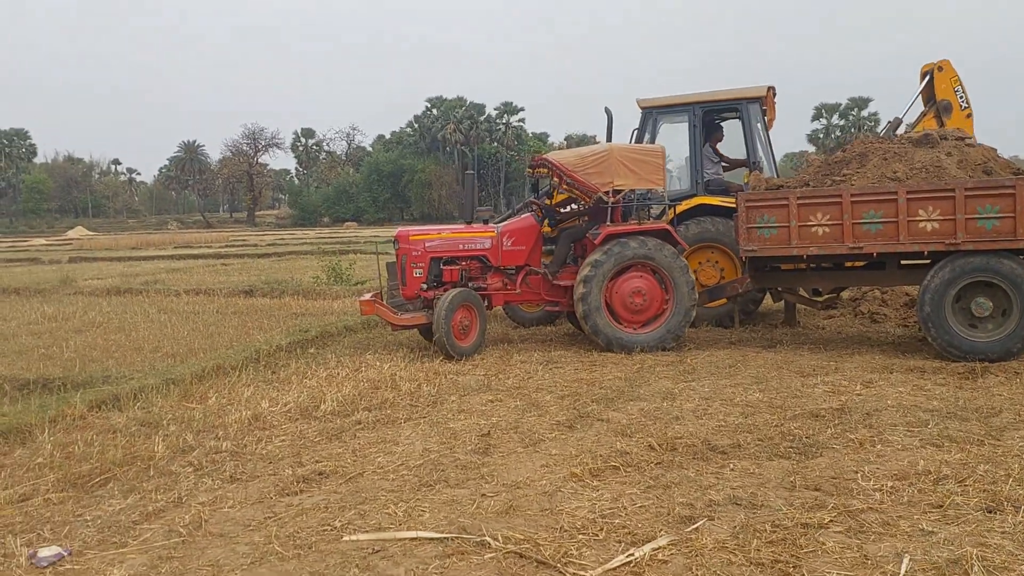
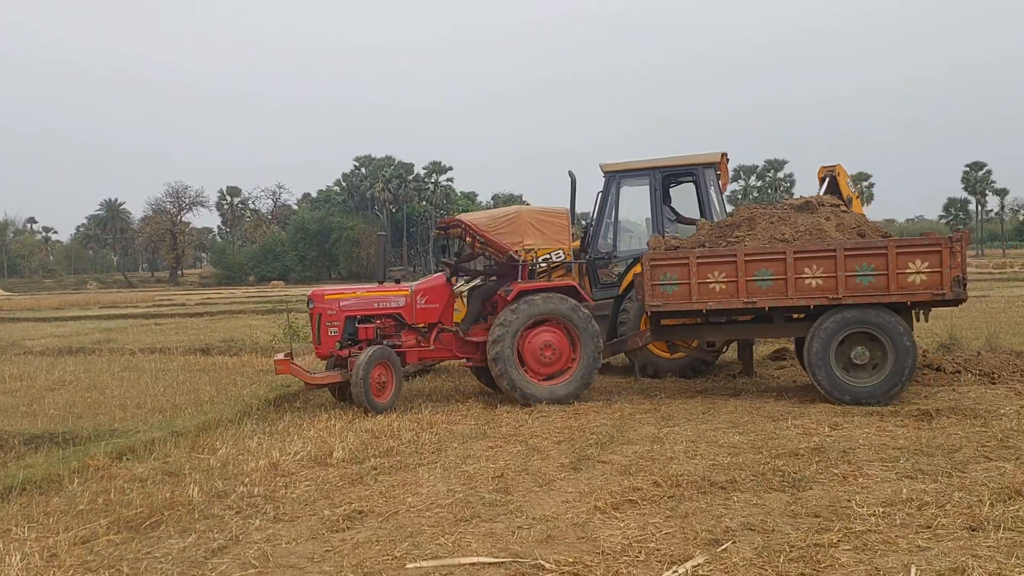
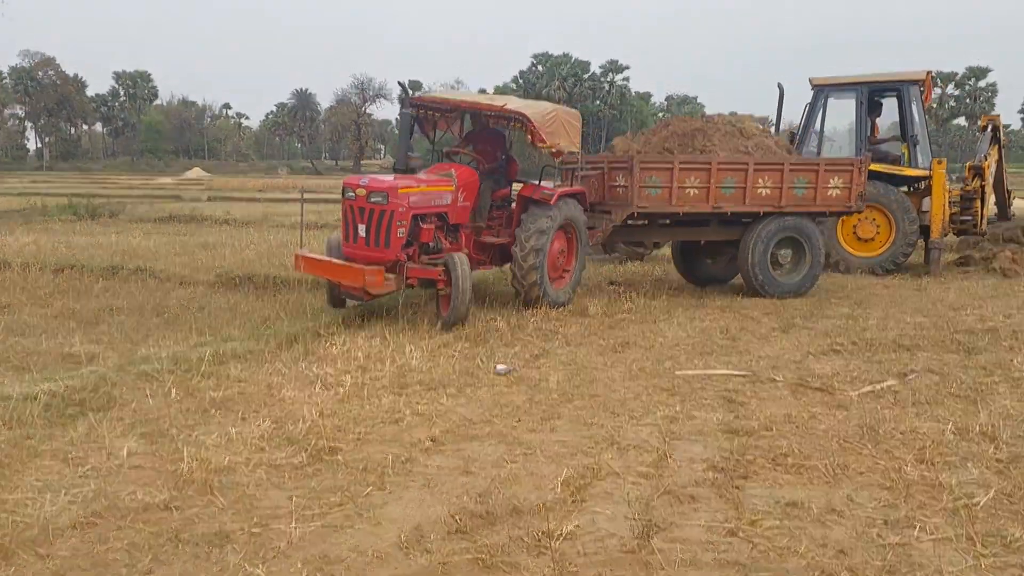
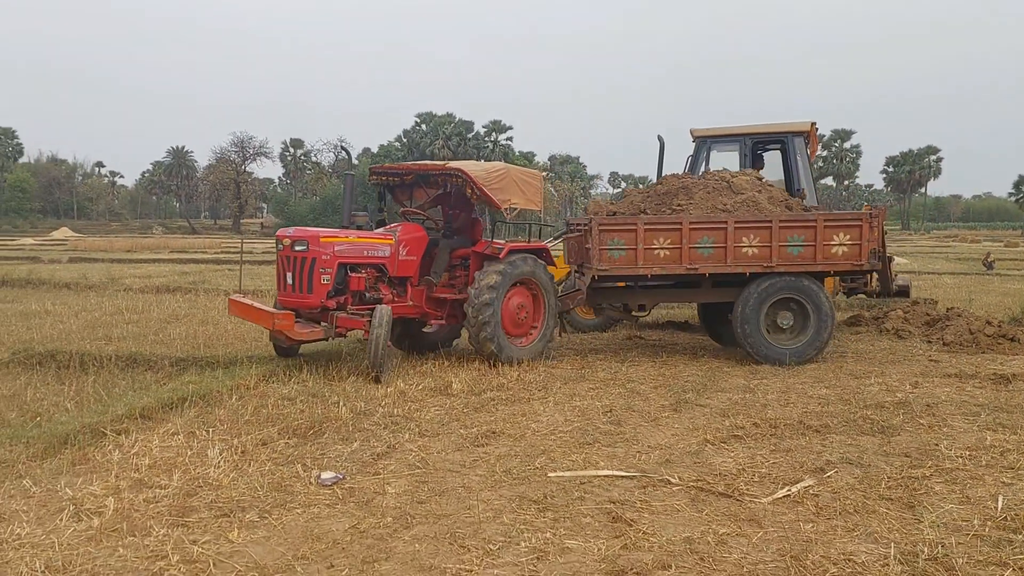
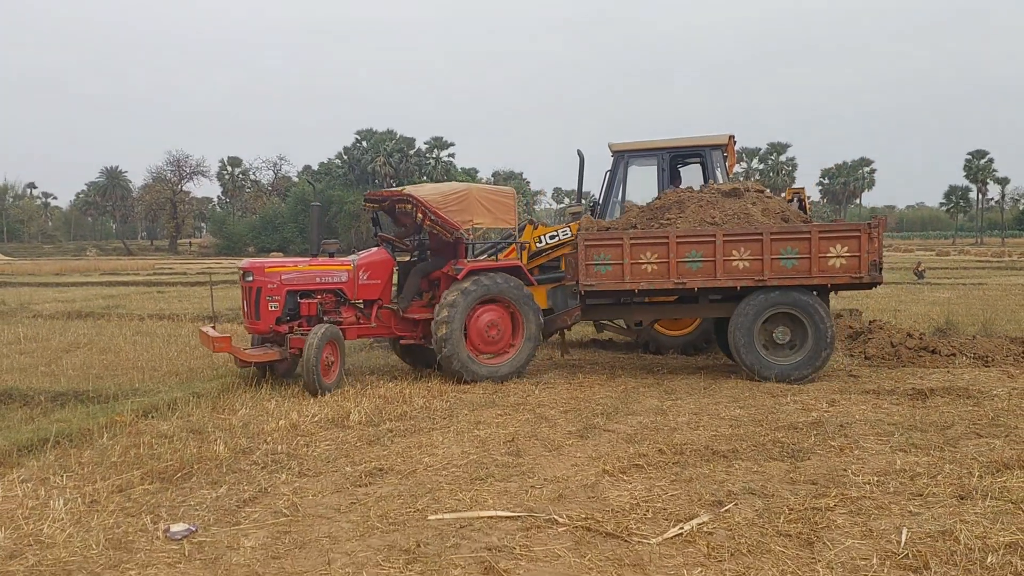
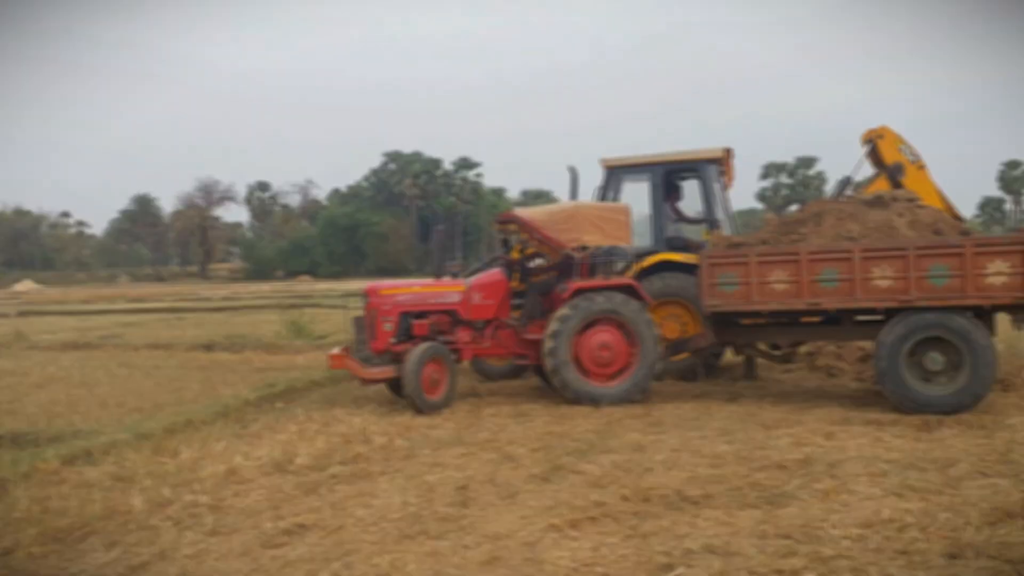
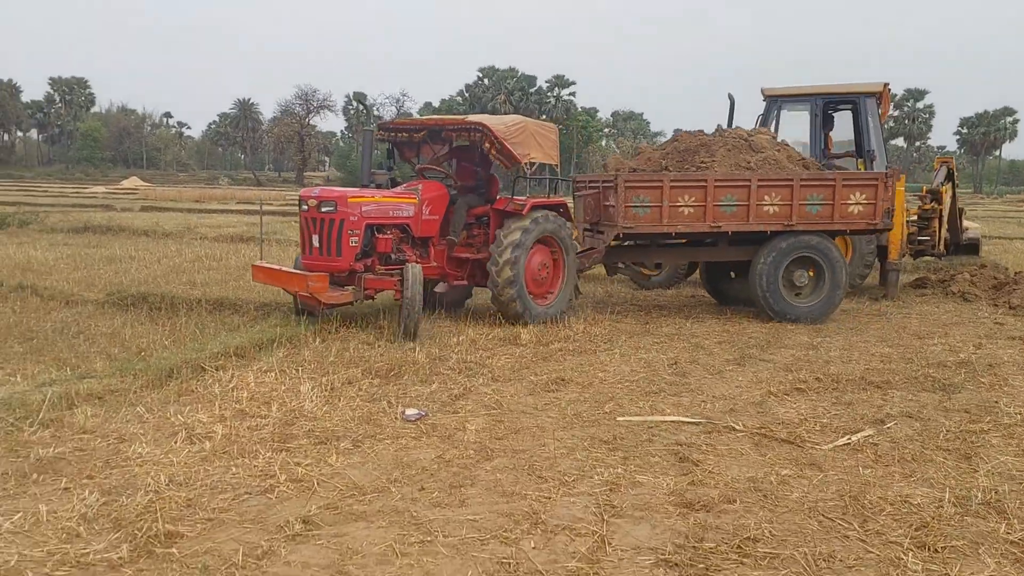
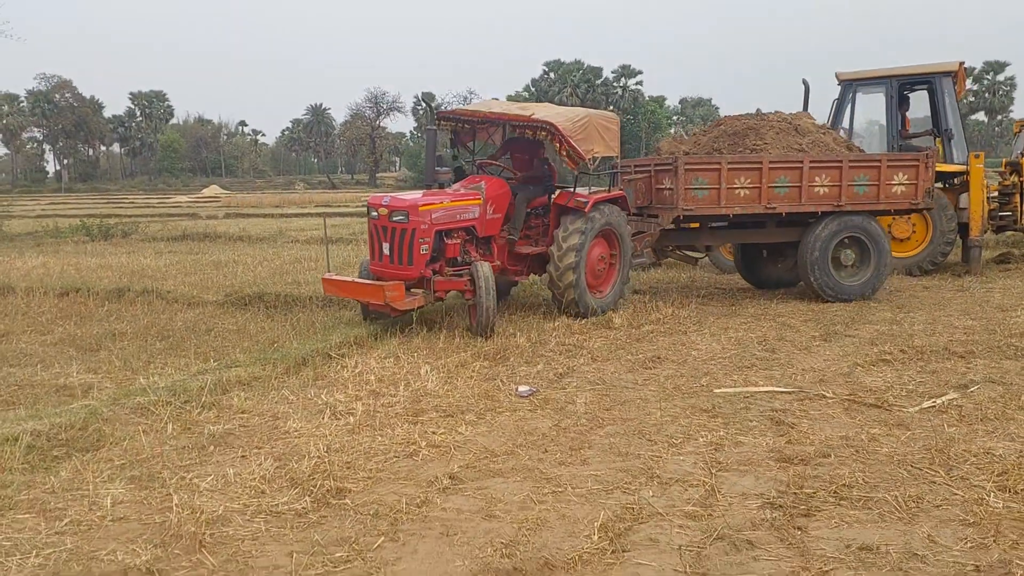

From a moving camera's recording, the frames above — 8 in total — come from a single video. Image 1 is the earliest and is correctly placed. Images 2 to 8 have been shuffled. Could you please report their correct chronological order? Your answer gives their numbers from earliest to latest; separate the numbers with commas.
6, 2, 5, 4, 7, 8, 3
